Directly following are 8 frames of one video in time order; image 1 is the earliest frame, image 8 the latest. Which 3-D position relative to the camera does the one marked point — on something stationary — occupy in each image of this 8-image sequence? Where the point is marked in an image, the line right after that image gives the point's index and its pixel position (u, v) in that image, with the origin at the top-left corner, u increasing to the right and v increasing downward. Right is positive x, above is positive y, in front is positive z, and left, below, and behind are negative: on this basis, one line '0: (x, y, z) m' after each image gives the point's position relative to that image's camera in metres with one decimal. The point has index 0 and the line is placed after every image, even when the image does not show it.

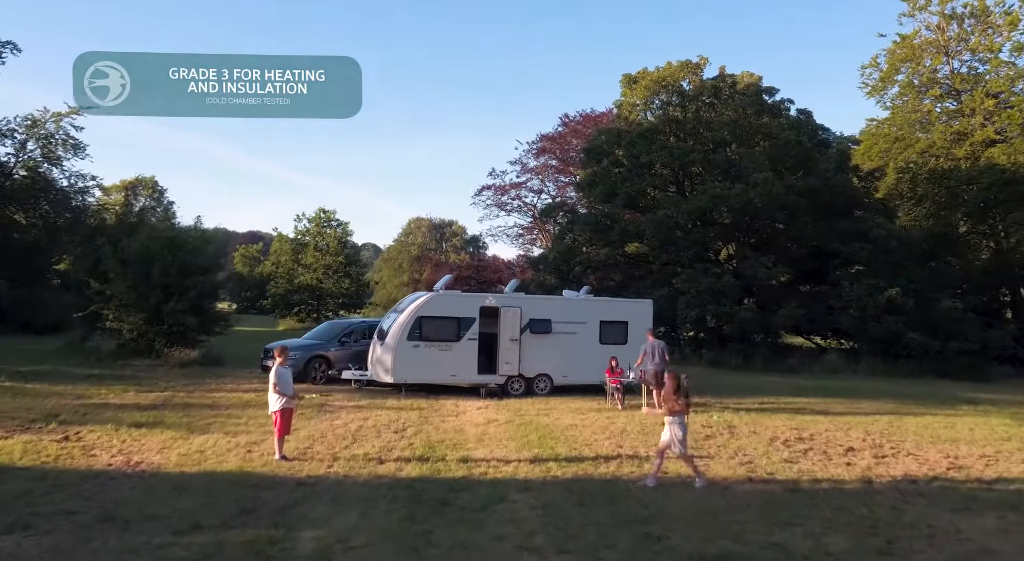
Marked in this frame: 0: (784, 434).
0: (+3.0, -1.7, +10.3) m
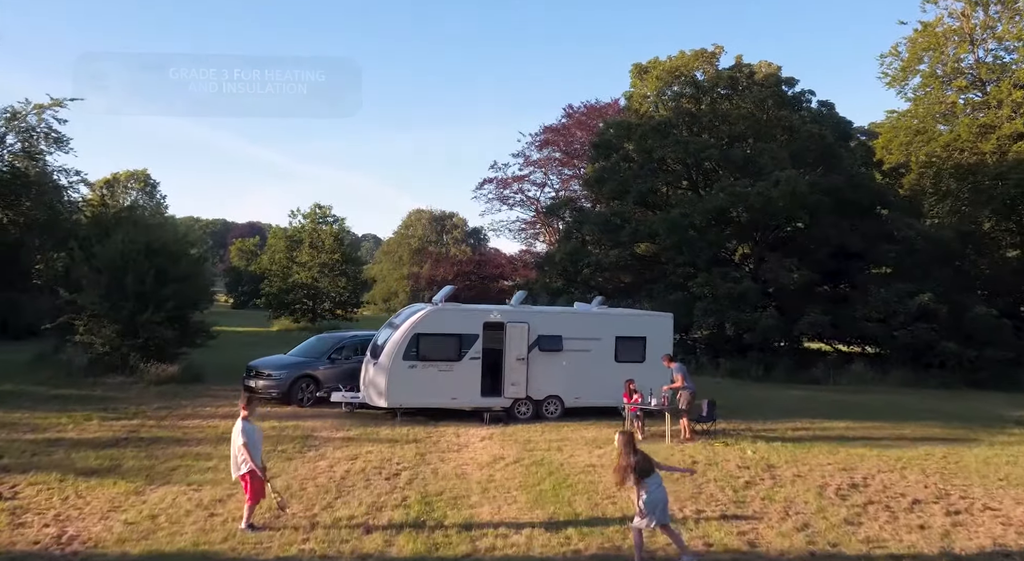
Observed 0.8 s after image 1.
0: (+3.1, -1.9, +9.0) m
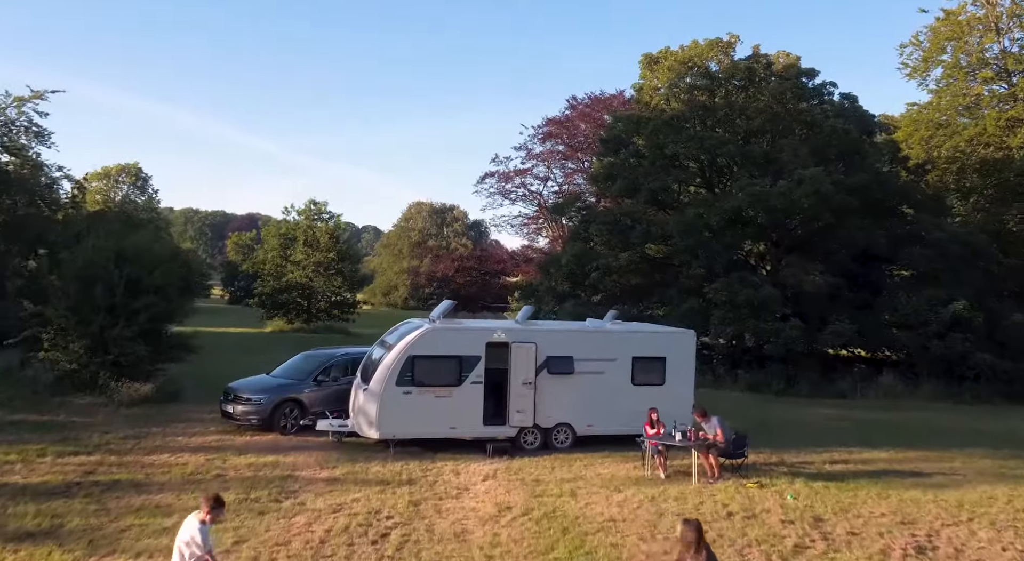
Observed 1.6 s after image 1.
0: (+3.2, -2.1, +7.8) m
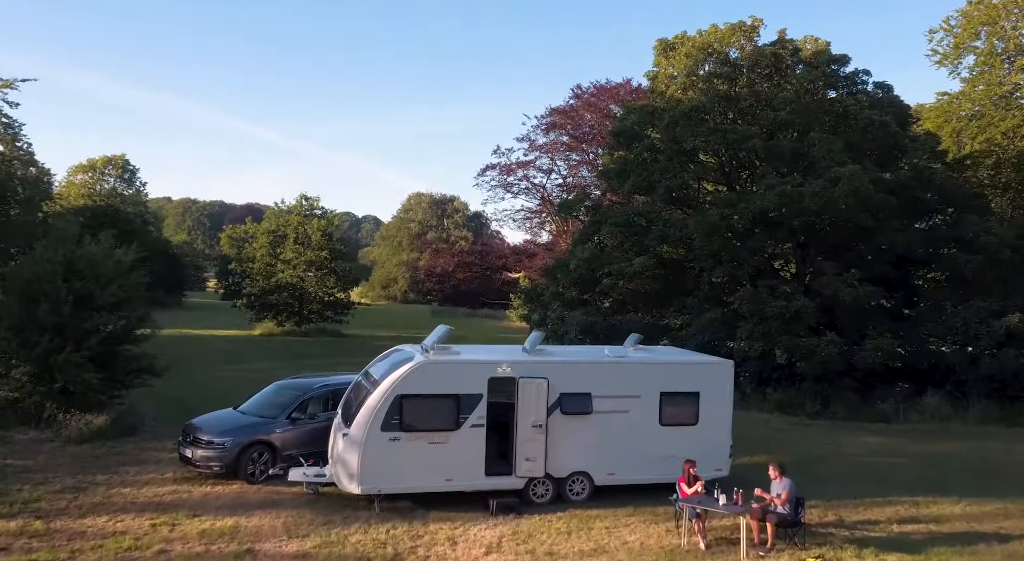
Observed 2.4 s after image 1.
0: (+3.3, -2.4, +6.0) m
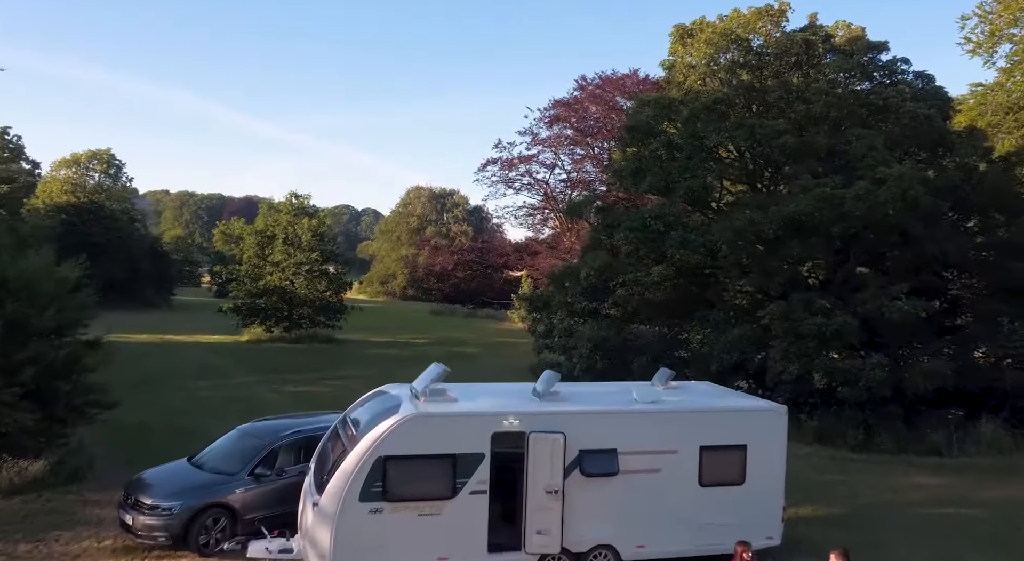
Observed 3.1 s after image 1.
0: (+3.3, -2.7, +4.3) m
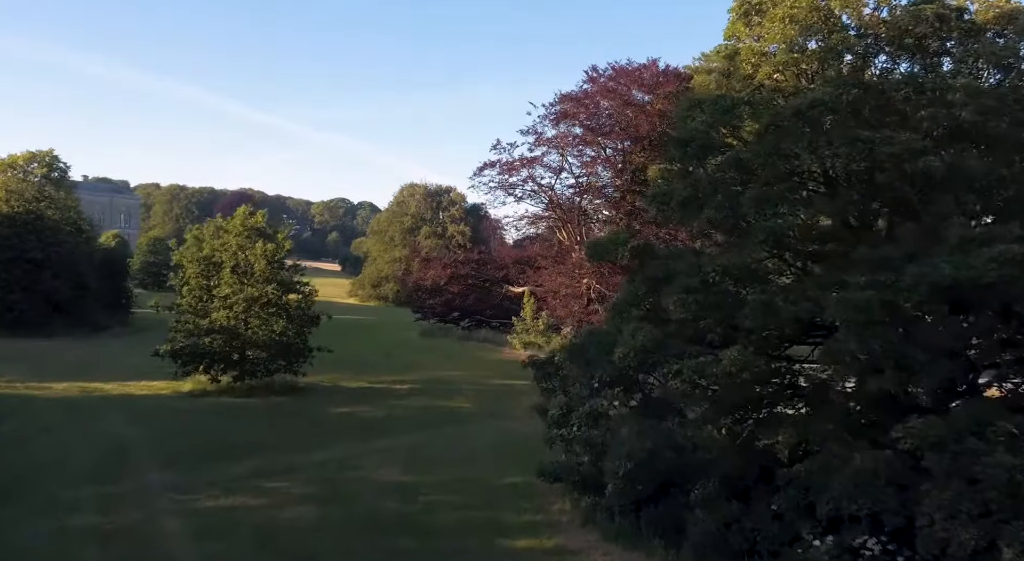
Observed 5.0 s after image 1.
0: (+3.4, -3.9, -1.0) m
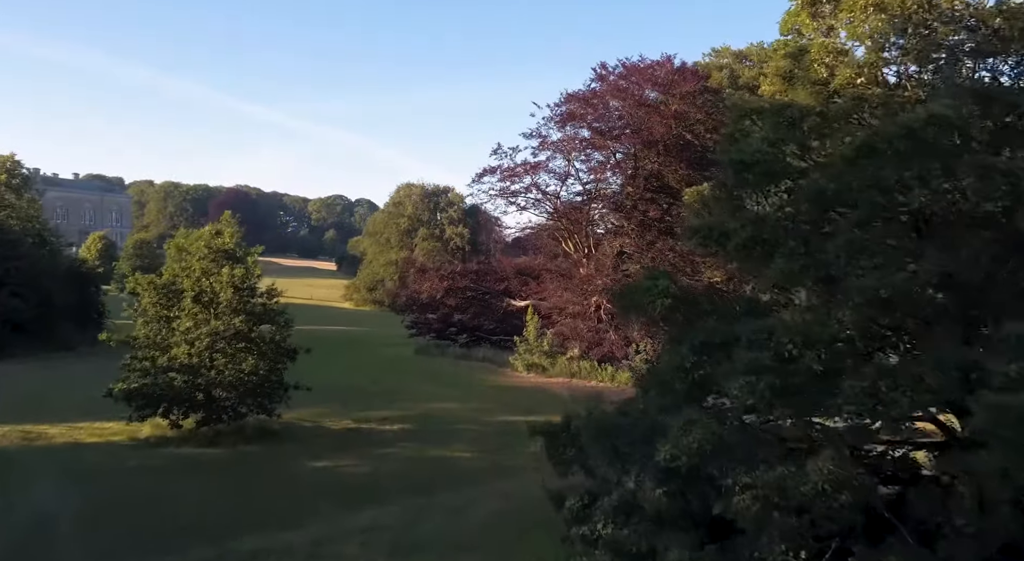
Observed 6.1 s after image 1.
0: (+3.5, -4.7, -4.0) m
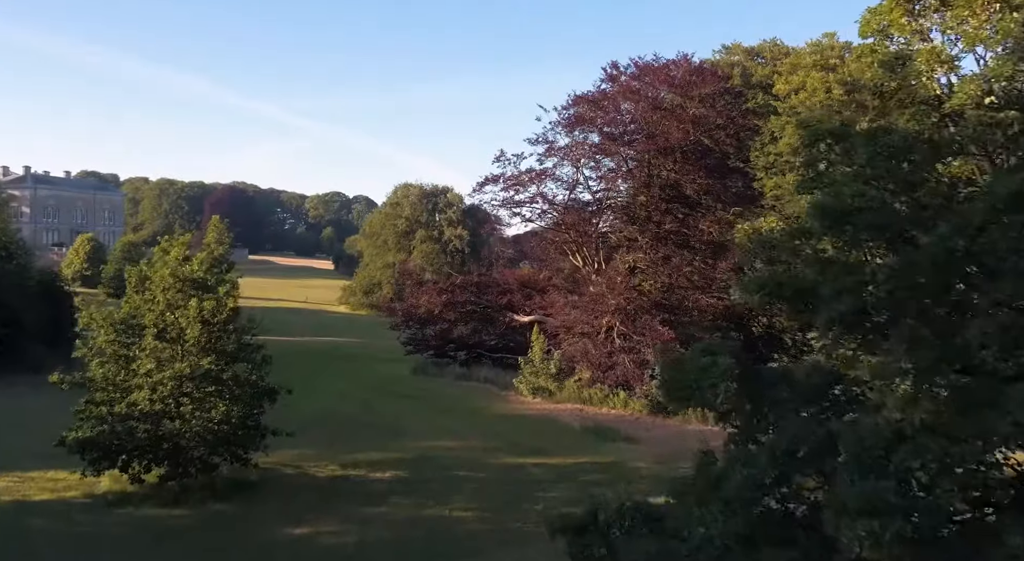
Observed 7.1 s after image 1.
0: (+3.7, -5.5, -6.5) m
